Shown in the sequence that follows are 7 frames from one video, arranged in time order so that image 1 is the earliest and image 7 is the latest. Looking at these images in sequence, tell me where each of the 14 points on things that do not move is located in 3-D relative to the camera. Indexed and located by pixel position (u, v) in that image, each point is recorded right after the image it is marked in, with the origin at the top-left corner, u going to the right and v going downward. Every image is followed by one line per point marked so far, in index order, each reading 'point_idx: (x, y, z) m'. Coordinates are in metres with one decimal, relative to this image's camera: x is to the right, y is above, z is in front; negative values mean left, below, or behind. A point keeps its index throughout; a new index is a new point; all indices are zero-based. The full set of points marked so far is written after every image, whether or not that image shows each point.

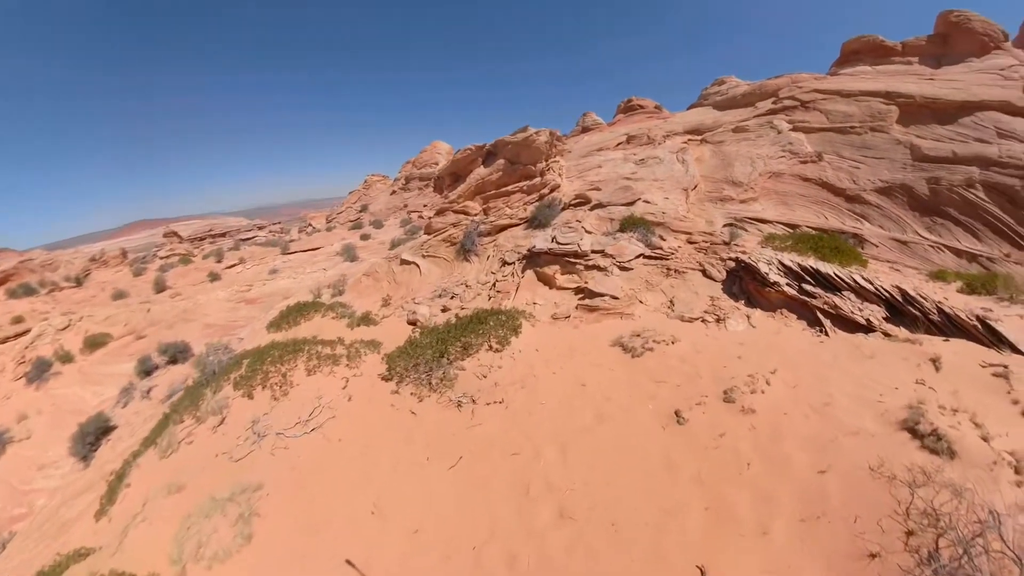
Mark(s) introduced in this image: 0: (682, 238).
0: (+4.6, +1.3, +13.3) m
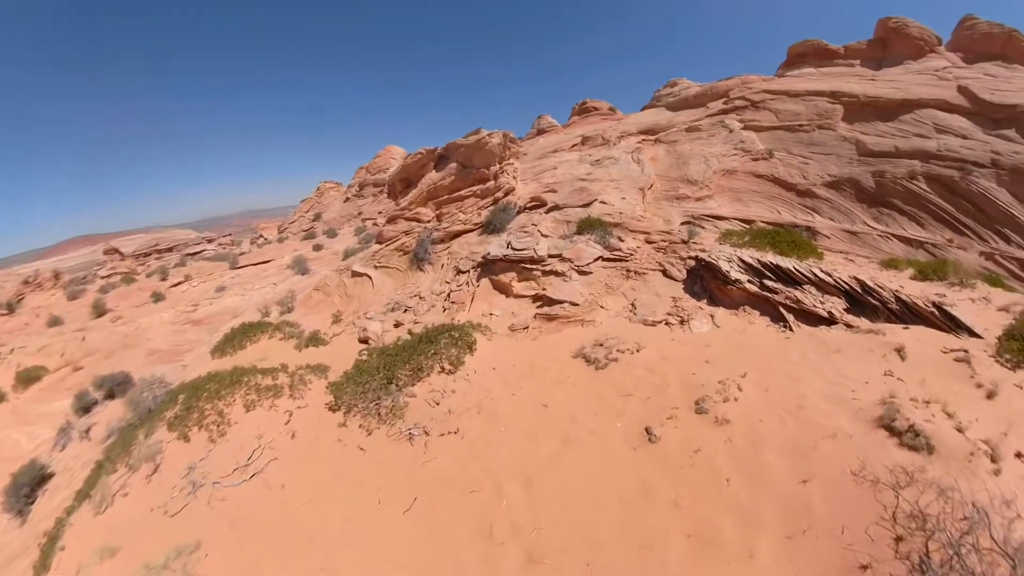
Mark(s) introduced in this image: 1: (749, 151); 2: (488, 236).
0: (+3.4, +1.3, +13.0) m
1: (+9.2, +5.4, +19.3) m
2: (-0.7, +1.4, +14.8) m
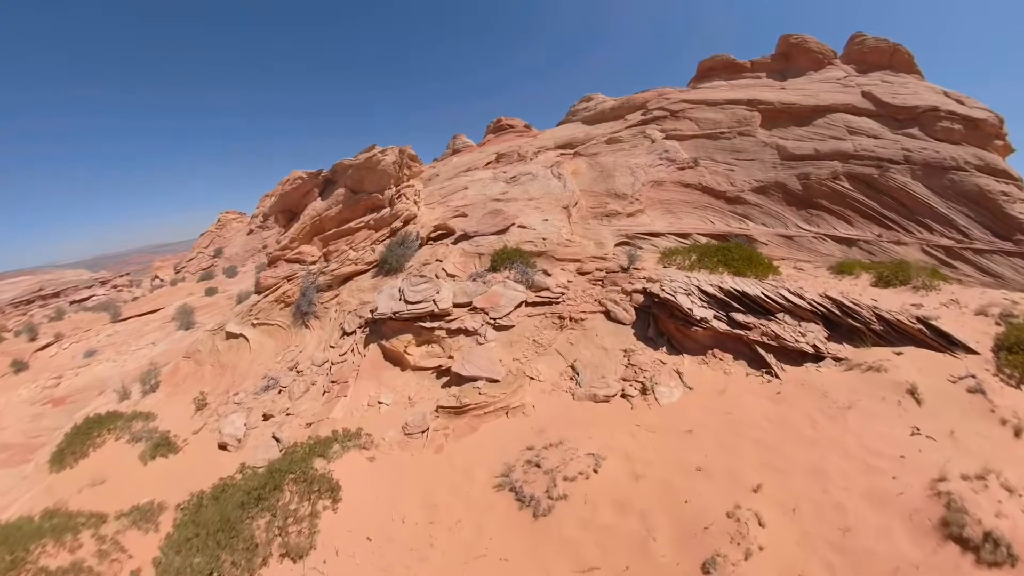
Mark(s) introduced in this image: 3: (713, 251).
0: (+1.3, +0.4, +10.5) m
1: (+5.8, +4.6, +17.7) m
2: (-3.0, +0.1, +11.7) m
3: (+5.2, +0.9, +12.5) m
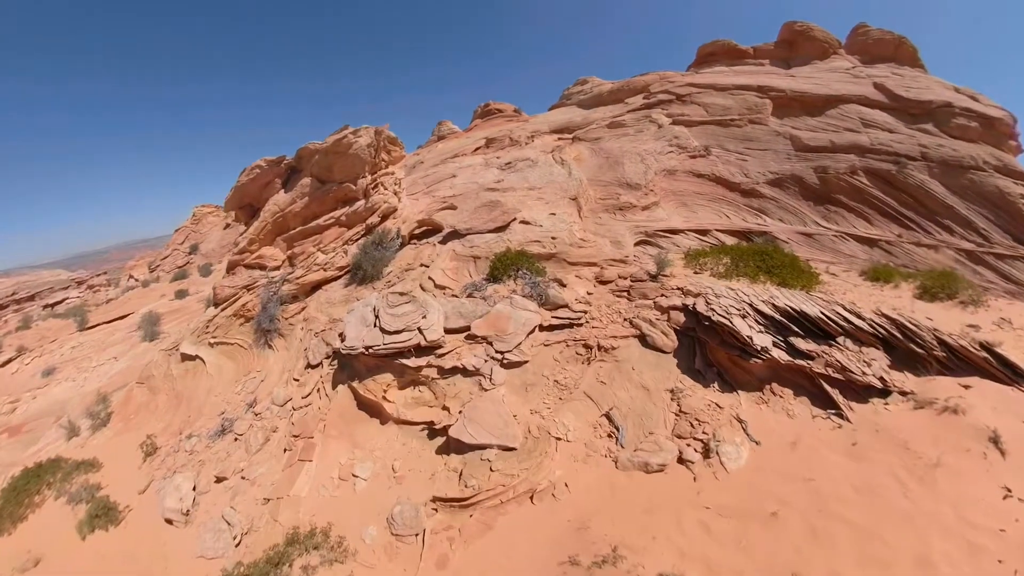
0: (+1.4, +0.2, +8.6) m
1: (+5.6, +4.6, +15.9) m
2: (-3.0, 0.0, +9.6) m
3: (+5.1, +0.7, +10.7) m
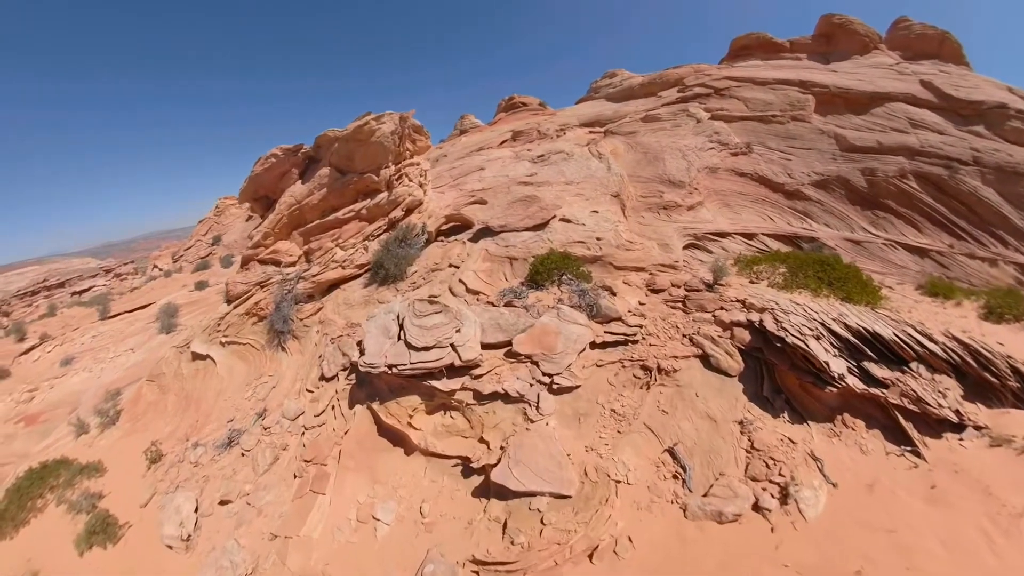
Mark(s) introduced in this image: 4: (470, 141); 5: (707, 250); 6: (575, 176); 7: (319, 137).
0: (+1.9, +0.1, +7.7) m
1: (+6.5, +4.4, +14.8) m
2: (-2.4, 0.0, +8.9) m
3: (+5.8, +0.6, +9.7) m
4: (-1.8, +5.9, +19.7) m
5: (+4.1, +0.8, +10.2) m
6: (+1.4, +2.4, +10.5) m
7: (-4.5, +3.6, +11.6) m
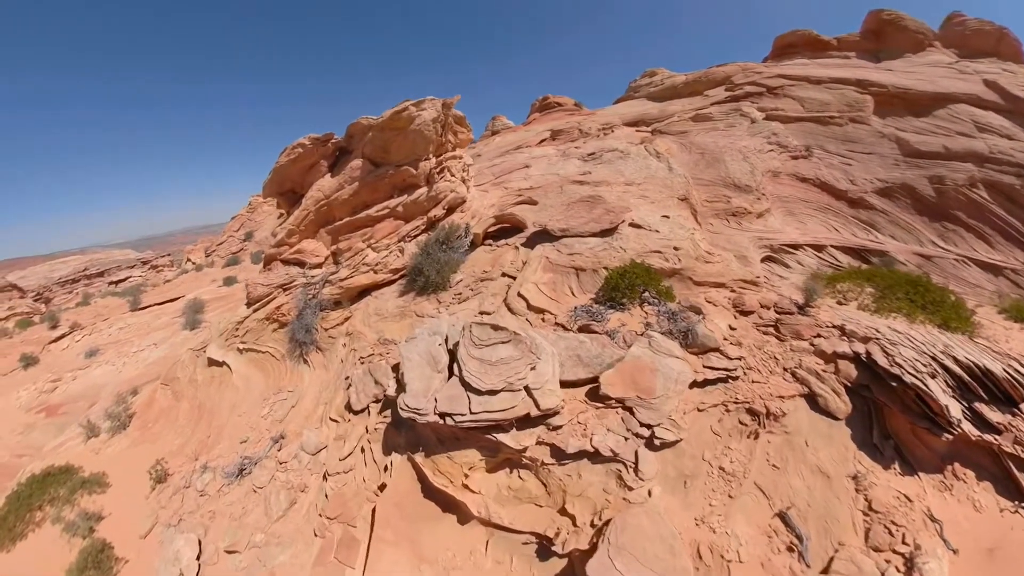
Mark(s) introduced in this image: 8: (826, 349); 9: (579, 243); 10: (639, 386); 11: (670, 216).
0: (+2.7, -0.2, +6.5) m
1: (+7.7, +4.0, +13.5) m
2: (-1.6, -0.2, +7.9) m
3: (+6.7, +0.2, +8.3) m
4: (-0.3, +5.7, +18.7) m
5: (+5.0, +0.5, +8.9) m
6: (+2.4, +2.1, +9.4) m
7: (-3.4, +3.5, +10.7) m
8: (+3.6, -0.6, +5.7) m
9: (+0.9, +0.7, +7.6) m
10: (+1.1, -0.8, +5.4) m
11: (+2.5, +1.2, +7.9) m
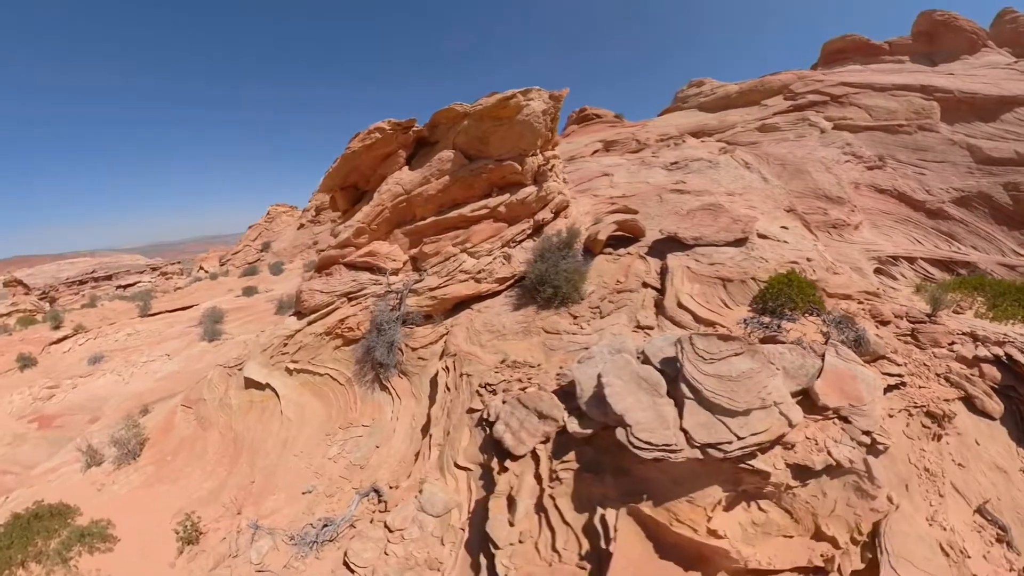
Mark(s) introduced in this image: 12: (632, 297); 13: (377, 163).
0: (+4.5, -0.3, +6.6) m
1: (+9.9, +3.7, +13.4) m
2: (+0.3, -0.4, +8.2) m
3: (+8.6, 0.0, +8.2) m
4: (+2.2, +5.3, +19.0) m
5: (+6.9, +0.2, +8.9) m
6: (+4.3, +1.9, +9.5) m
7: (-1.4, +3.3, +11.2) m
8: (+5.4, -0.8, +5.7) m
9: (+2.7, +0.5, +7.8) m
10: (+2.8, -0.9, +5.5) m
11: (+4.3, +0.9, +8.0) m
12: (+1.5, -0.1, +7.3) m
13: (-3.2, +2.9, +13.3) m
